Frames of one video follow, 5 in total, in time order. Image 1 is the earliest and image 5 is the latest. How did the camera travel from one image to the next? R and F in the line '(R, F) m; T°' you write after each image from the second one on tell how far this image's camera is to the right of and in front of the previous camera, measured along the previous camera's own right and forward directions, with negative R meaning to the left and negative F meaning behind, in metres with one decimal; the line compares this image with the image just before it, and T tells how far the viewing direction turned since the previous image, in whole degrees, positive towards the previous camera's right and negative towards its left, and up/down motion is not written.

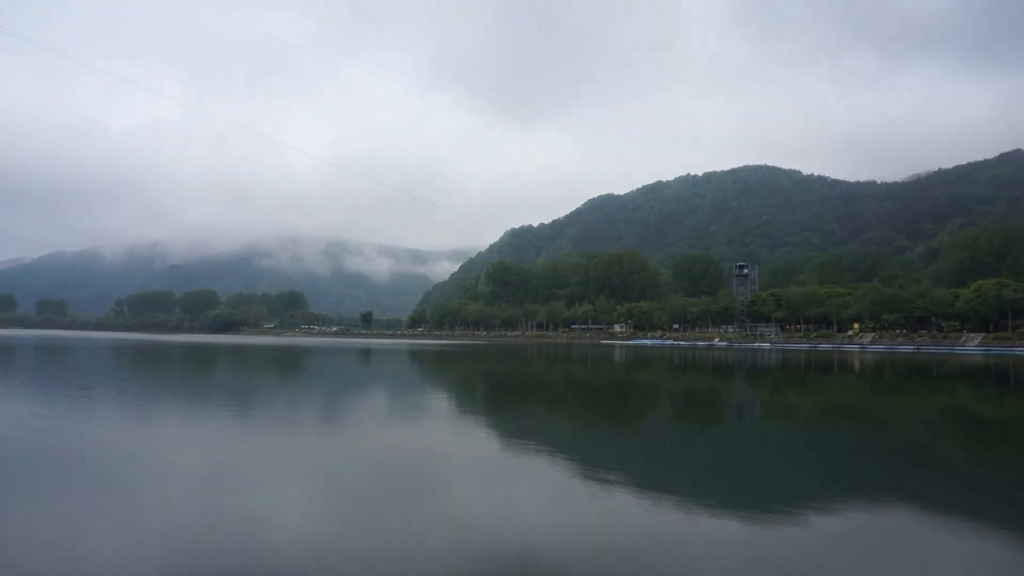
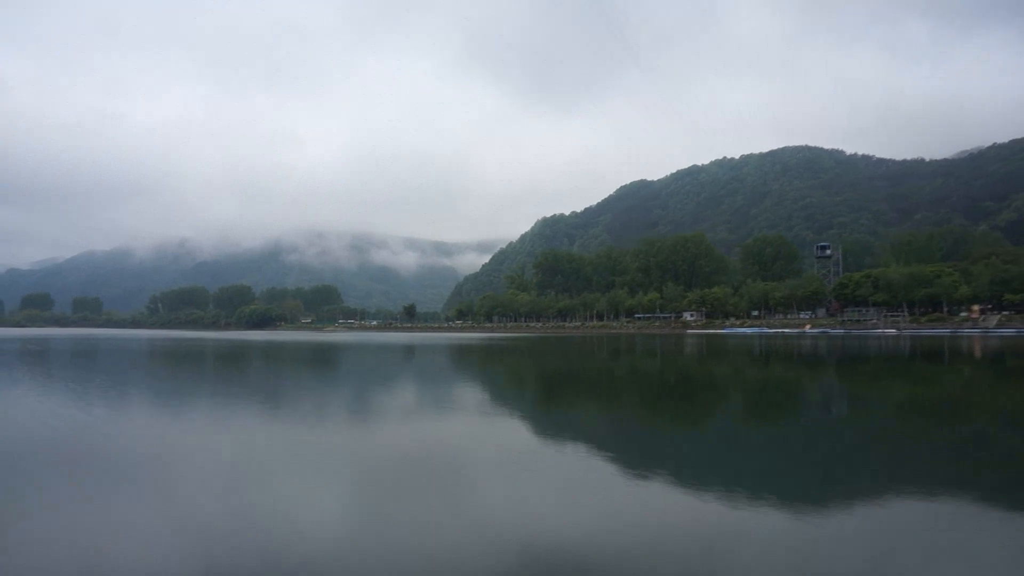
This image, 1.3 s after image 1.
(-0.3, +0.3) m; -2°
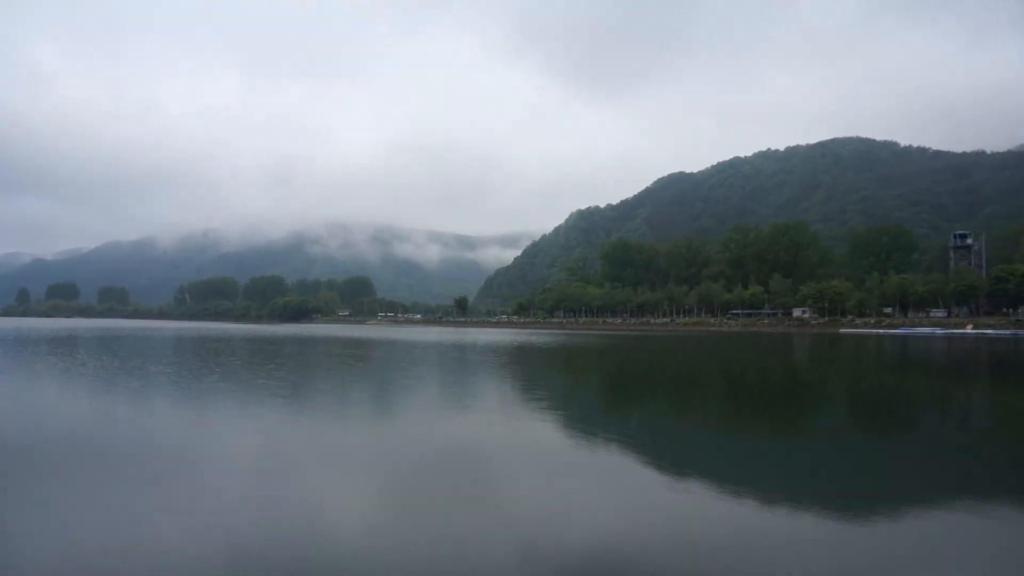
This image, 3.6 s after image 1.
(-0.5, +0.5) m; -1°
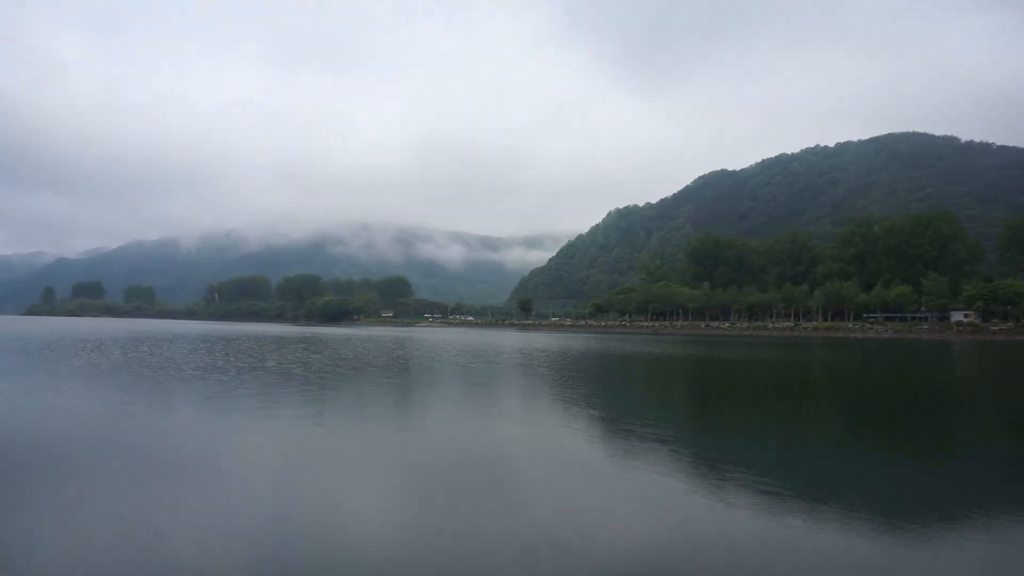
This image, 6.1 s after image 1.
(-0.5, +0.6) m; -1°
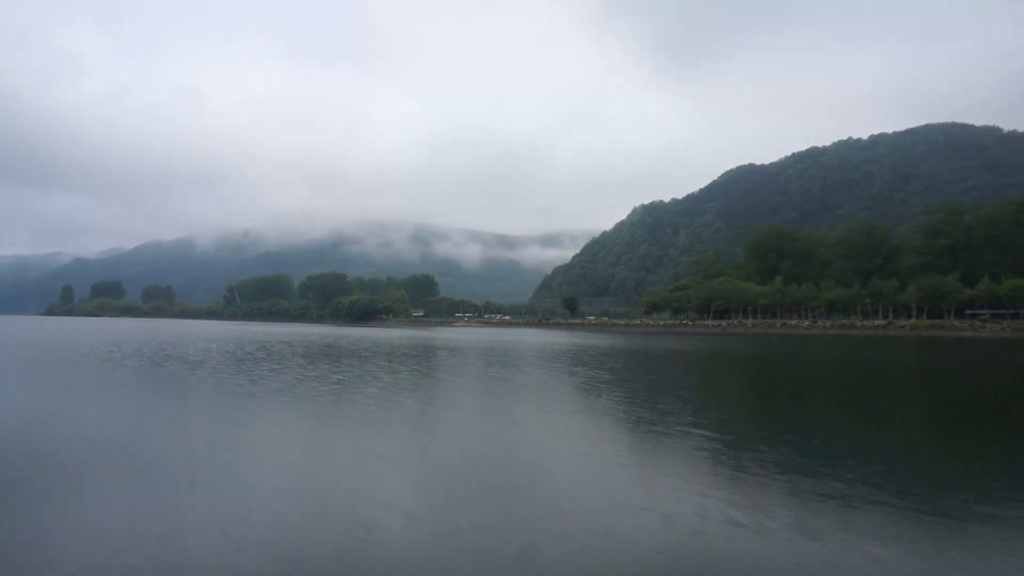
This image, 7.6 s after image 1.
(-0.3, +0.3) m; -1°
